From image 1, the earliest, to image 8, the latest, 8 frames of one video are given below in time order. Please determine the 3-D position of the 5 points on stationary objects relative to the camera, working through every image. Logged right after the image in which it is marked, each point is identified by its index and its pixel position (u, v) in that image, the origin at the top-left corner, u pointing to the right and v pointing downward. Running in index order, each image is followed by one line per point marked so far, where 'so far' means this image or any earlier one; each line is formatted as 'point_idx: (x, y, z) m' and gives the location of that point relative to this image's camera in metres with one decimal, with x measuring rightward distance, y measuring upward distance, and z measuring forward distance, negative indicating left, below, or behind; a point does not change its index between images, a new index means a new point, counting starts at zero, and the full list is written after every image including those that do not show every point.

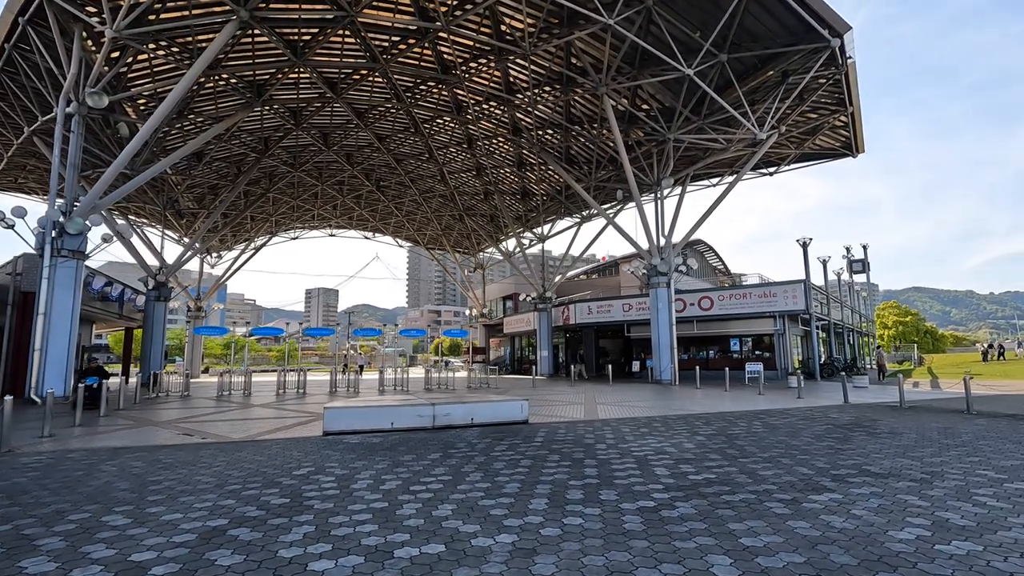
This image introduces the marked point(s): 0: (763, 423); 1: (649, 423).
0: (+5.2, -2.8, +11.2) m
1: (+2.9, -2.8, +11.2) m
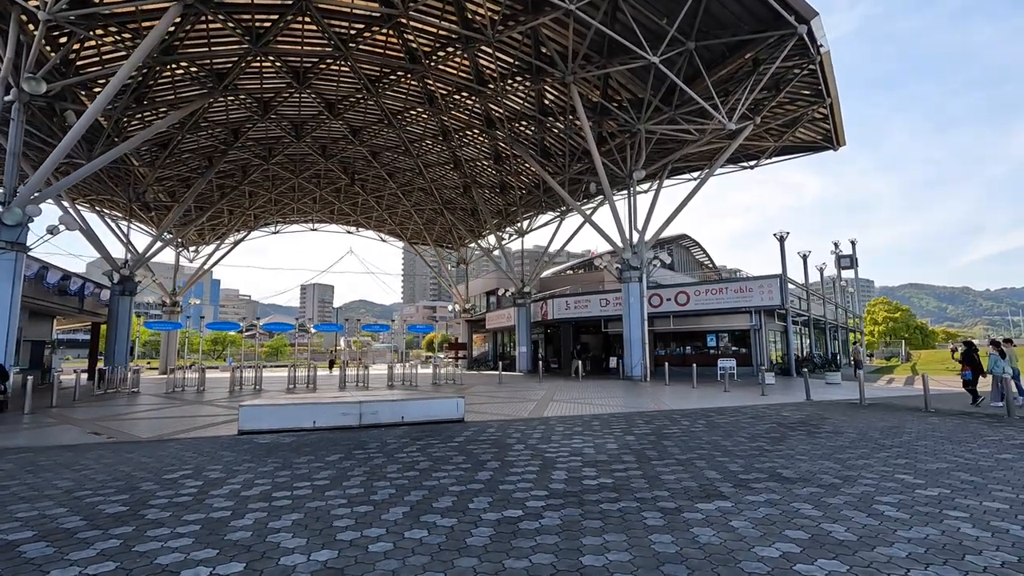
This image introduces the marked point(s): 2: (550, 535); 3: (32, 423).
0: (+3.9, -2.7, +10.7) m
1: (+1.6, -2.7, +10.7) m
2: (+0.3, -2.0, +4.2) m
3: (-10.6, -3.0, +11.8) m
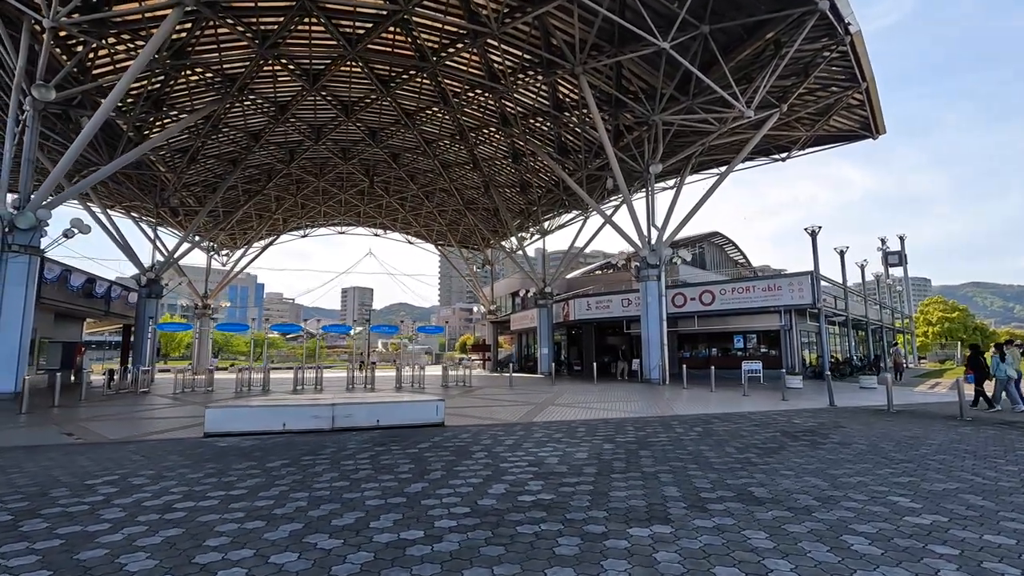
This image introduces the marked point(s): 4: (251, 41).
0: (+3.5, -2.6, +9.8) m
1: (+1.2, -2.6, +10.0) m
2: (-0.5, -1.9, +3.6) m
3: (-10.8, -3.0, +12.0) m
4: (-9.6, +9.2, +19.8) m
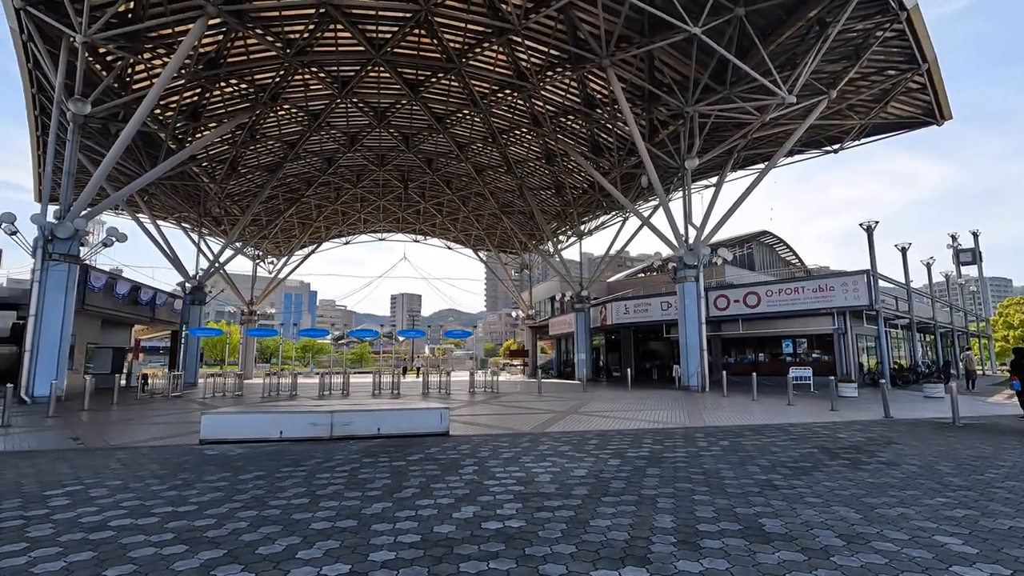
0: (+3.6, -2.6, +8.8) m
1: (+1.3, -2.6, +9.2) m
2: (-1.0, -1.8, +3.0) m
3: (-10.5, -3.1, +12.2) m
4: (-8.7, +9.0, +20.1) m
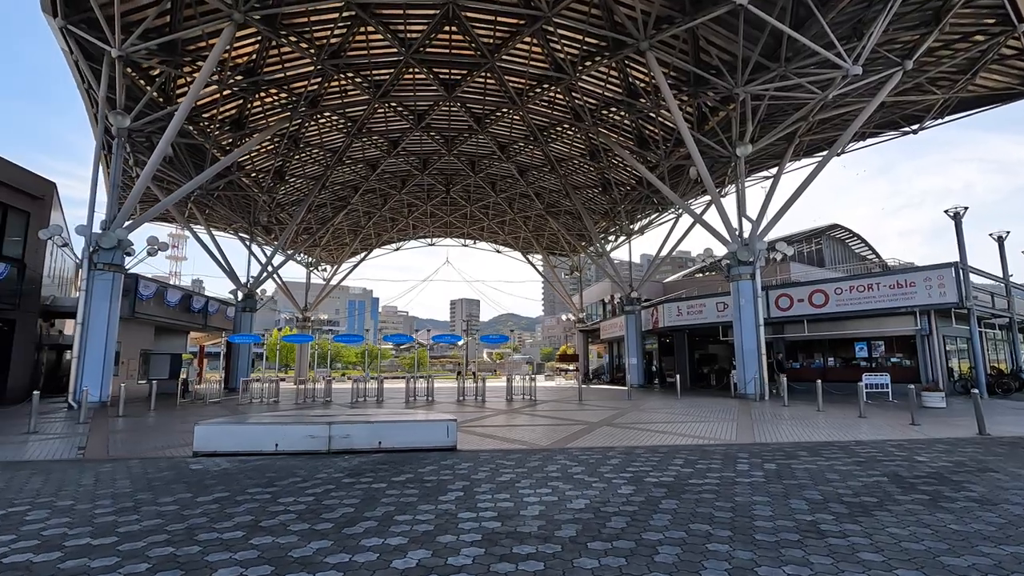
0: (+3.7, -2.5, +7.4) m
1: (+1.4, -2.6, +8.1) m
2: (-1.5, -1.8, +2.1) m
3: (-9.9, -3.3, +12.3) m
4: (-7.5, +8.7, +20.1) m
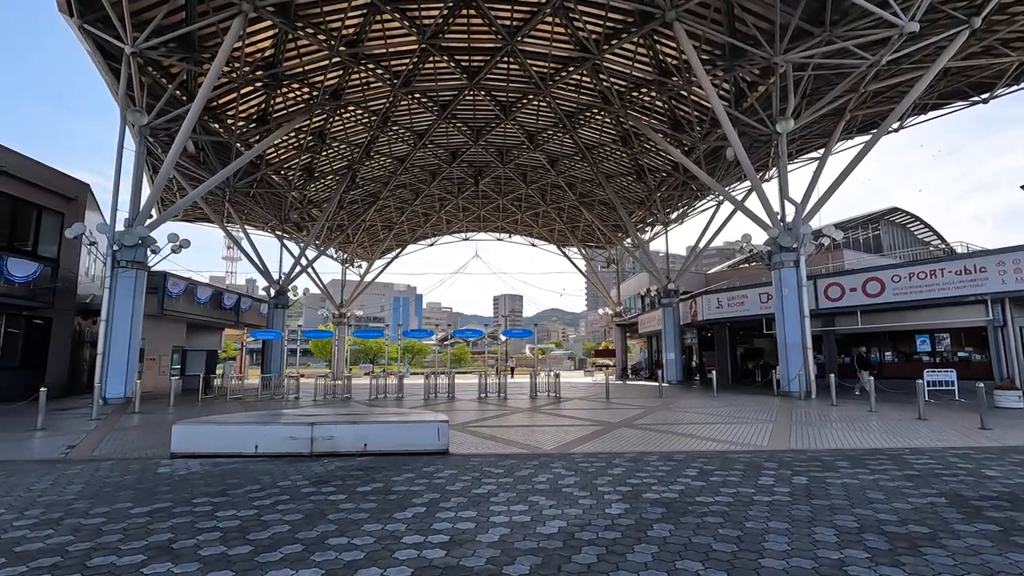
0: (+3.5, -2.3, +6.3) m
1: (+1.3, -2.4, +7.1) m
2: (-2.1, -1.7, +1.4) m
3: (-9.7, -3.2, +12.3) m
4: (-6.8, +8.9, +19.7) m
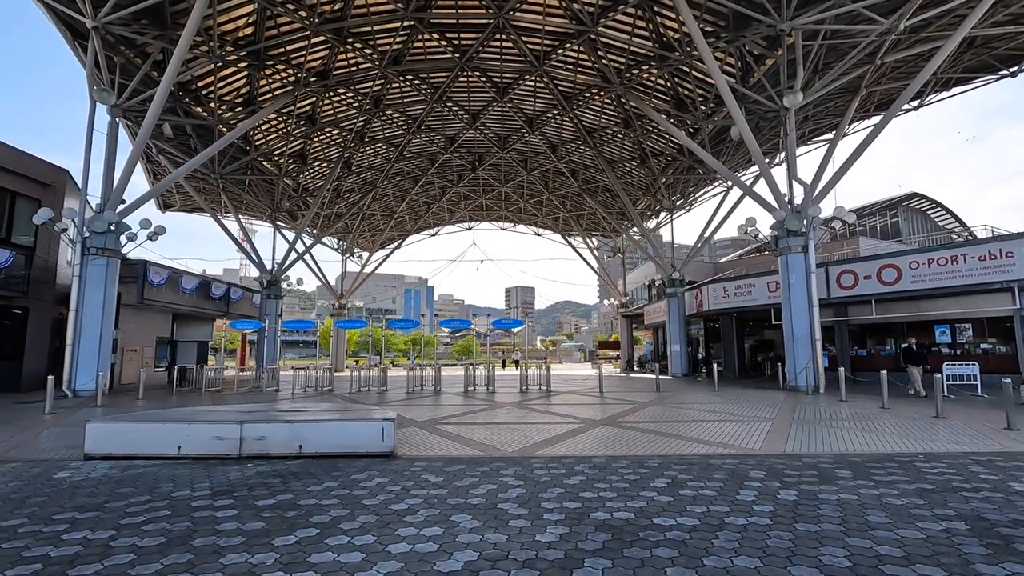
0: (+2.8, -2.0, +5.2) m
1: (+0.7, -2.1, +6.1) m
2: (-2.9, -1.5, +0.5) m
3: (-10.2, -2.9, +11.6) m
4: (-7.2, +9.3, +18.7) m
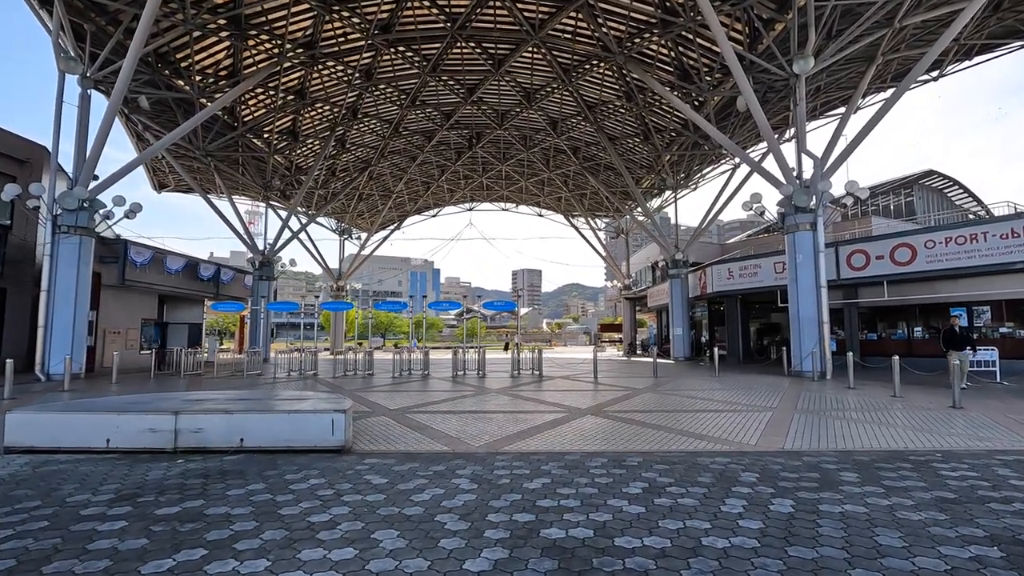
0: (+2.4, -1.8, +4.4) m
1: (+0.2, -1.9, +5.3) m
2: (-3.5, -1.4, -0.2) m
3: (-10.6, -2.5, +11.0) m
4: (-7.4, +10.0, +17.7) m
